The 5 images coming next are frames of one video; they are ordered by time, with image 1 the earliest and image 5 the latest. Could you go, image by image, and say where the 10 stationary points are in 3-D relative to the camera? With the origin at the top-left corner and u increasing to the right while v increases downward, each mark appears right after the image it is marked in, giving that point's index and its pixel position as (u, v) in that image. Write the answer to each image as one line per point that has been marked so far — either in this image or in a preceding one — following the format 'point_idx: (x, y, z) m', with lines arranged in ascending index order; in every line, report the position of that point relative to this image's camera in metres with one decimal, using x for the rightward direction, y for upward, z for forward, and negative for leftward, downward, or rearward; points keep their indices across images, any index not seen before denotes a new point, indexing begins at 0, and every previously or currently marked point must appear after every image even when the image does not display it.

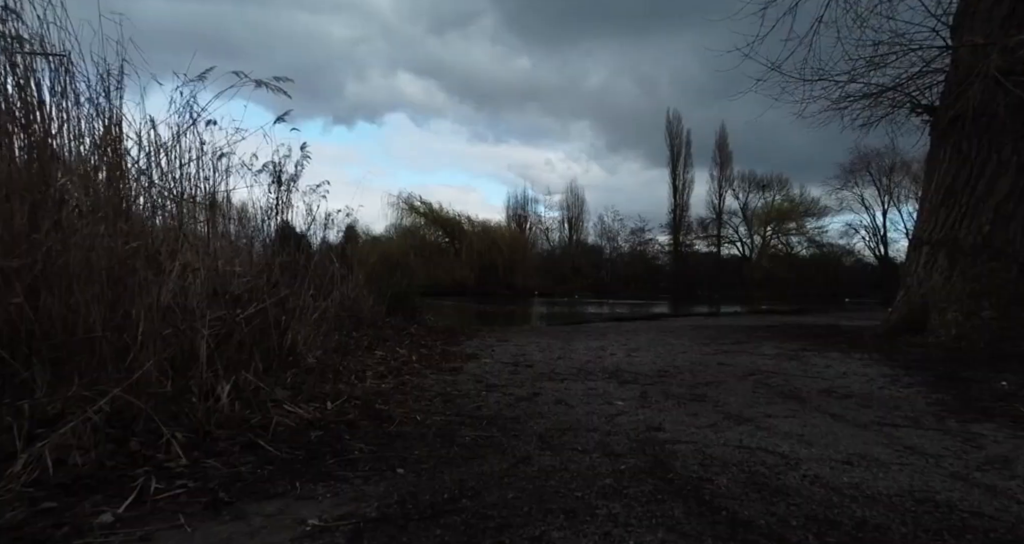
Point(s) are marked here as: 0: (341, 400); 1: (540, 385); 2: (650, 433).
0: (-1.3, -1.0, +3.9) m
1: (+0.3, -1.1, +5.1) m
2: (+0.9, -1.1, +3.5) m
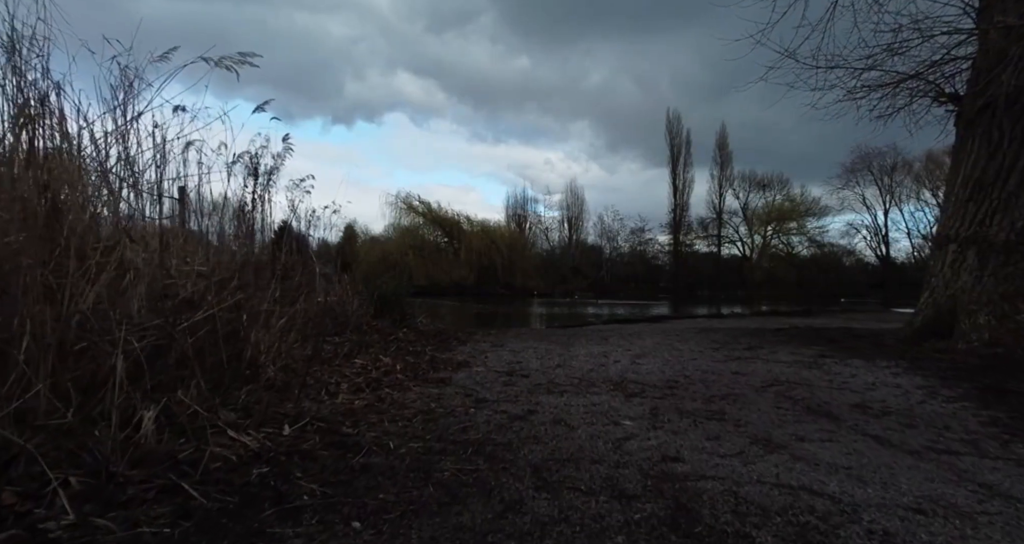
0: (-1.3, -1.0, +3.3) m
1: (+0.2, -1.1, +4.6) m
2: (+0.9, -1.1, +2.9) m
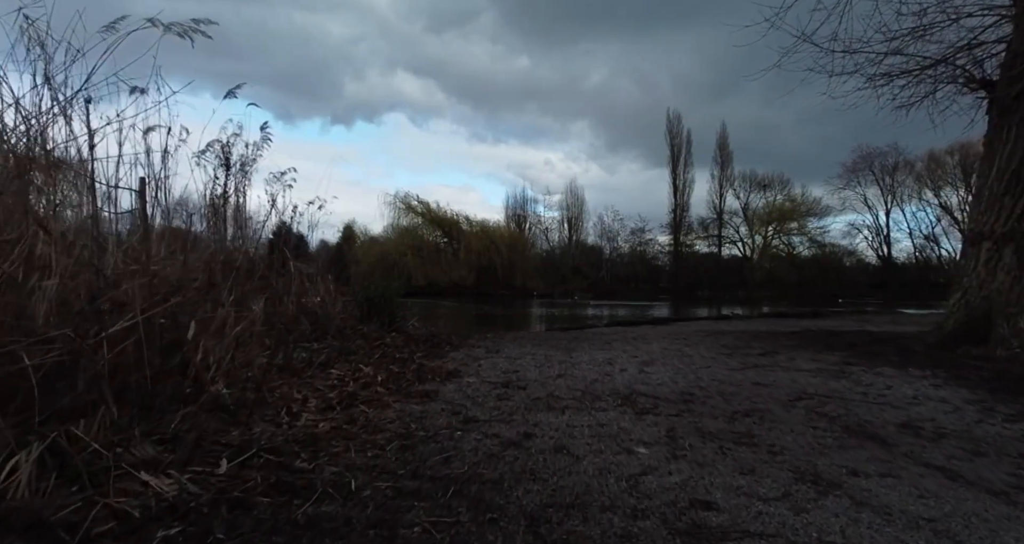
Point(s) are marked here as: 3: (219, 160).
0: (-1.4, -0.9, +2.7) m
1: (+0.2, -1.1, +3.9) m
2: (+0.8, -1.1, +2.3) m
3: (-3.6, +1.4, +6.5) m
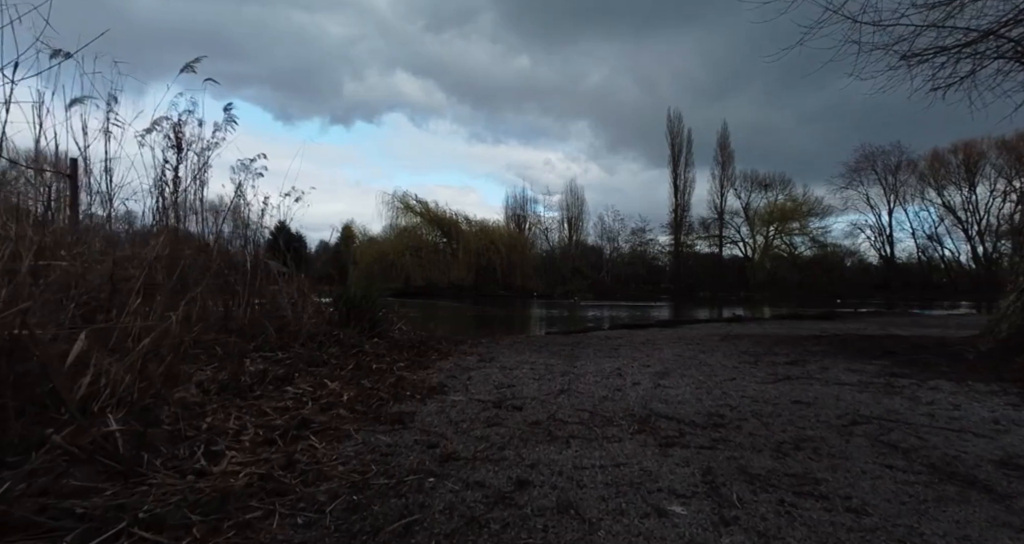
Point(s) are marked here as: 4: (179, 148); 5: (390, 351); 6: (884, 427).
0: (-1.4, -0.9, +1.8) m
1: (+0.1, -1.1, +3.1) m
2: (+0.8, -1.0, +1.4) m
3: (-3.7, +1.4, +5.6) m
4: (-3.6, +1.4, +5.7) m
5: (-1.6, -1.0, +6.8) m
6: (+2.8, -1.1, +3.9) m
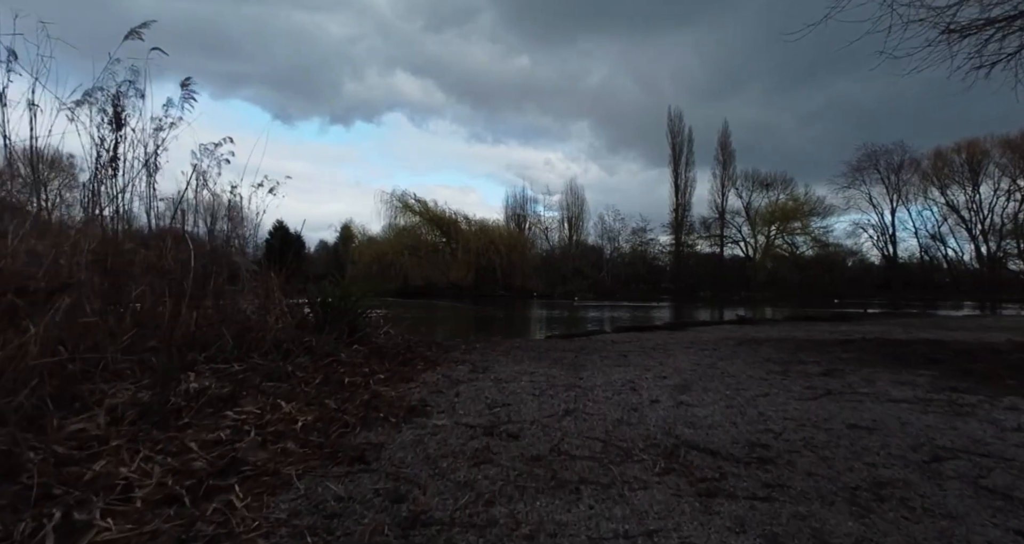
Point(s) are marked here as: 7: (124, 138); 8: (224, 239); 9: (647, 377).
0: (-1.5, -0.9, +1.0) m
1: (+0.1, -1.1, +2.3) m
2: (+0.7, -1.0, +0.6) m
3: (-3.7, +1.4, +4.8) m
4: (-3.7, +1.4, +4.9) m
5: (-1.6, -1.0, +6.0) m
6: (+2.7, -1.1, +3.1) m
7: (-3.7, +1.3, +5.0) m
8: (-3.5, +0.4, +6.3) m
9: (+1.5, -1.1, +5.7) m
